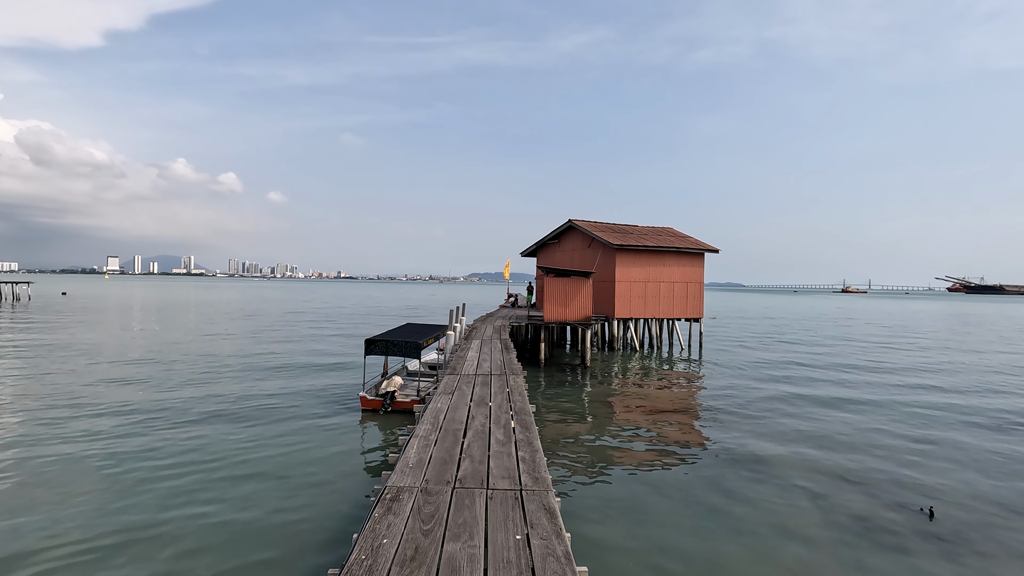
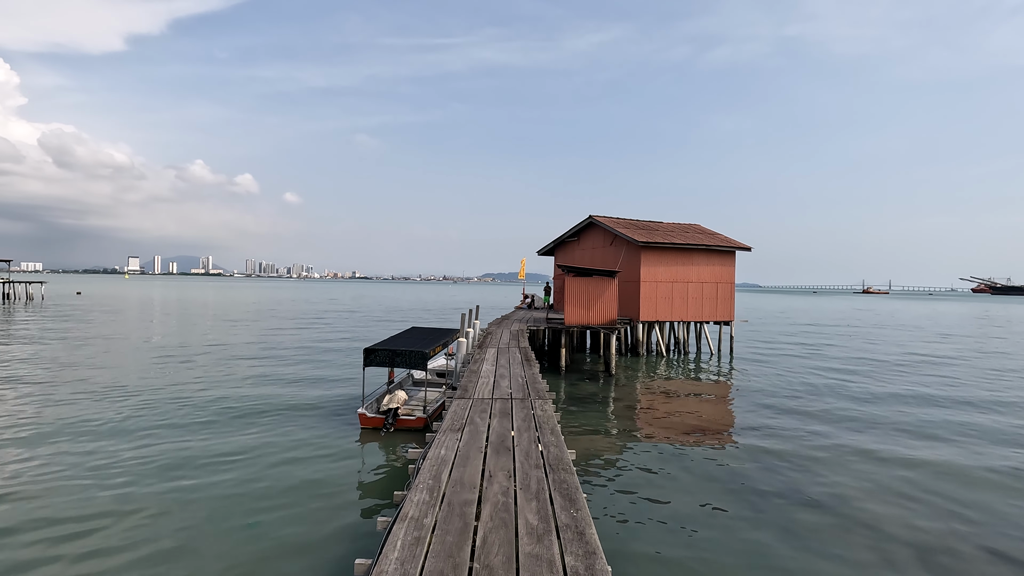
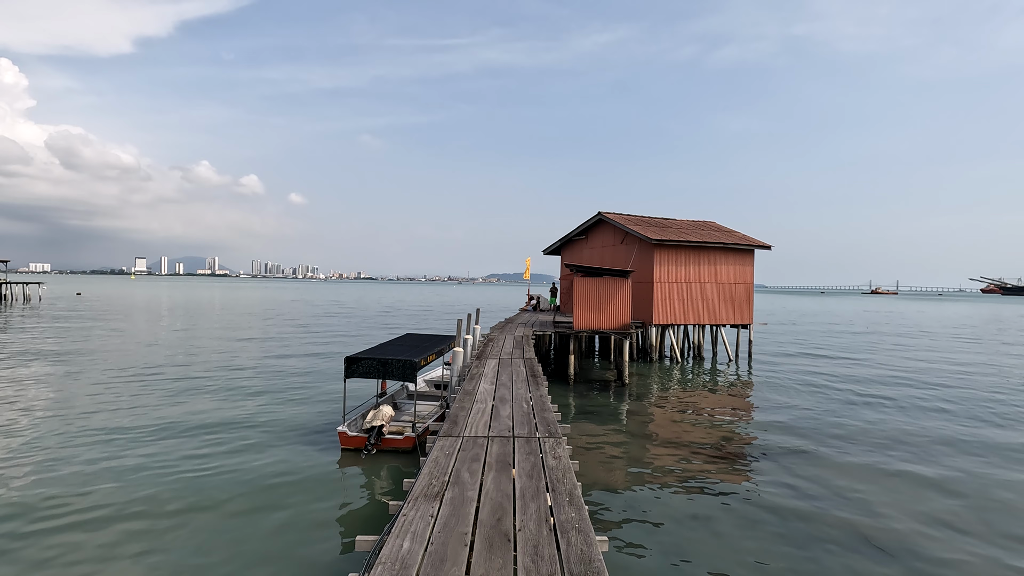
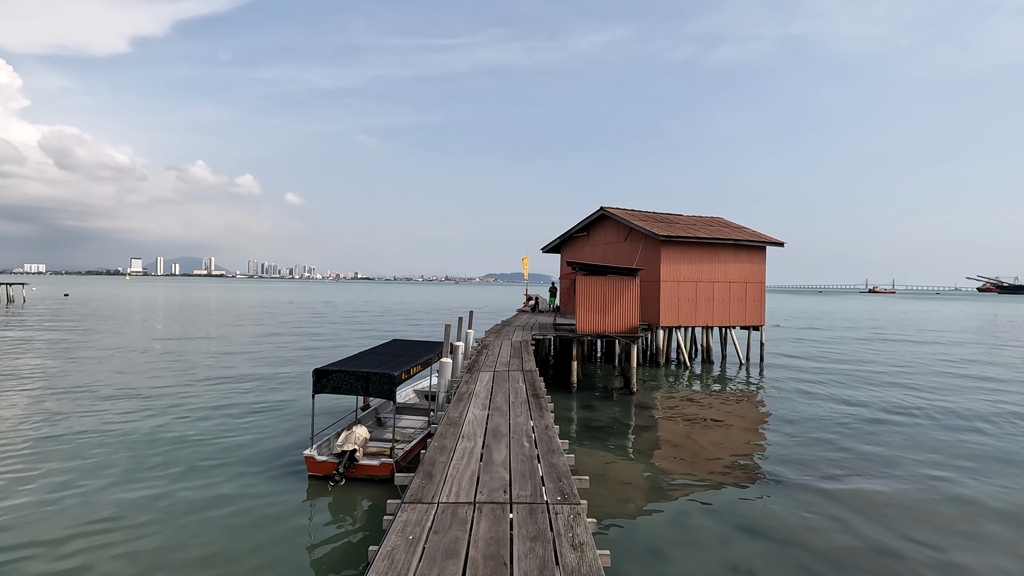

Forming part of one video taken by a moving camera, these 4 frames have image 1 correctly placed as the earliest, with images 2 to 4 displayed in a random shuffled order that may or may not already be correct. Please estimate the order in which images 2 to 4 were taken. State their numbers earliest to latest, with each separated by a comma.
2, 3, 4
